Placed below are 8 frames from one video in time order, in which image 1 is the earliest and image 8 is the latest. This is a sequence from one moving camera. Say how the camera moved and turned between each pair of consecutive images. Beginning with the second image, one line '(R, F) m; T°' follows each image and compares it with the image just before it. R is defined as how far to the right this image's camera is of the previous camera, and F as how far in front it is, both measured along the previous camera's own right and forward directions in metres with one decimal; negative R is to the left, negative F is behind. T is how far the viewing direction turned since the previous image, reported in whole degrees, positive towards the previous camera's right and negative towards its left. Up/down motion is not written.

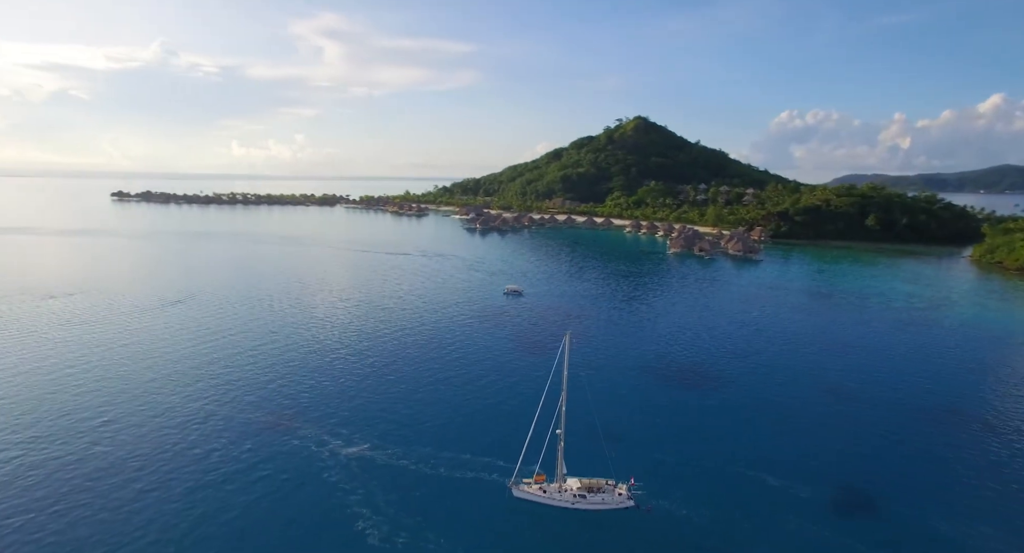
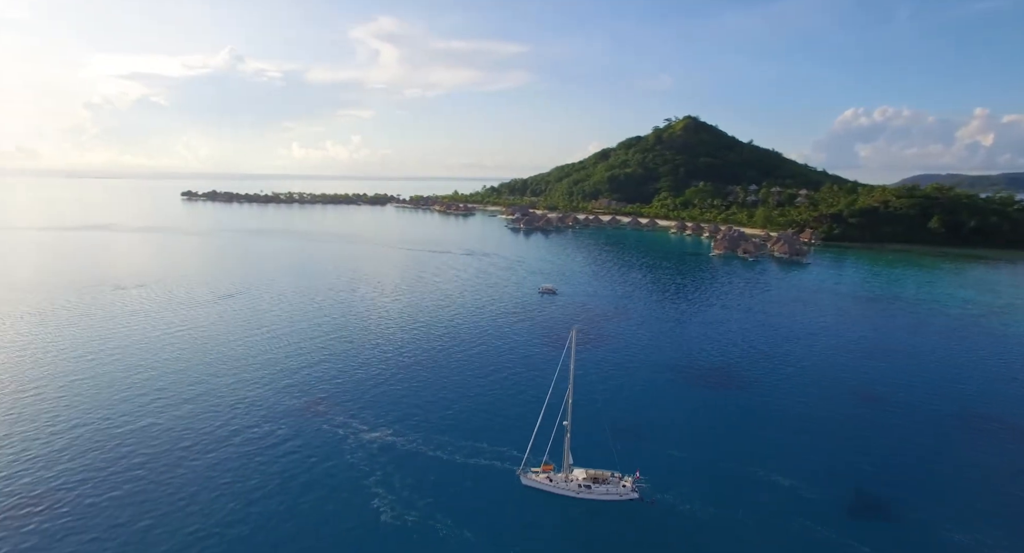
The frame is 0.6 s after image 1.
(+2.6, -1.5) m; -5°
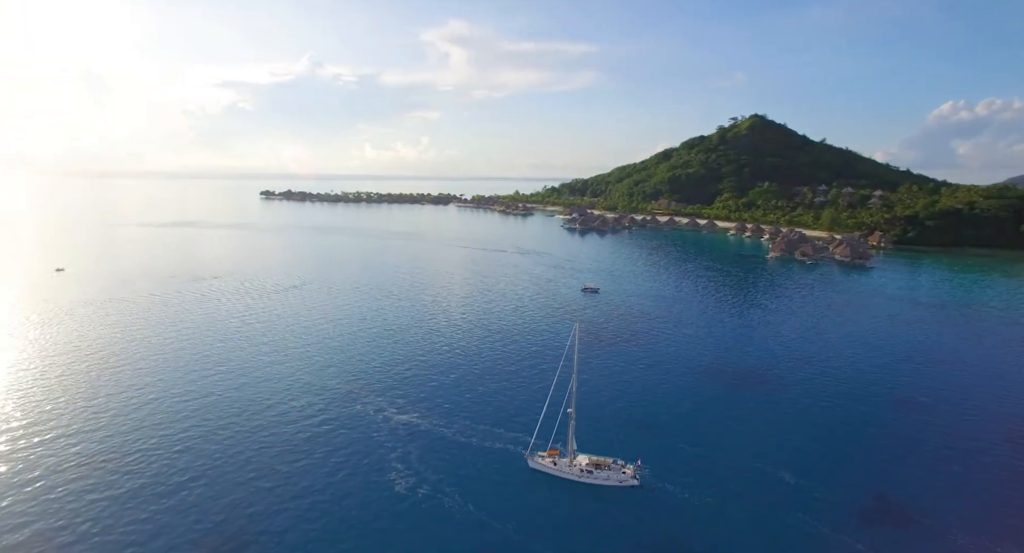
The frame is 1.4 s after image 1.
(+3.8, -2.3) m; -7°
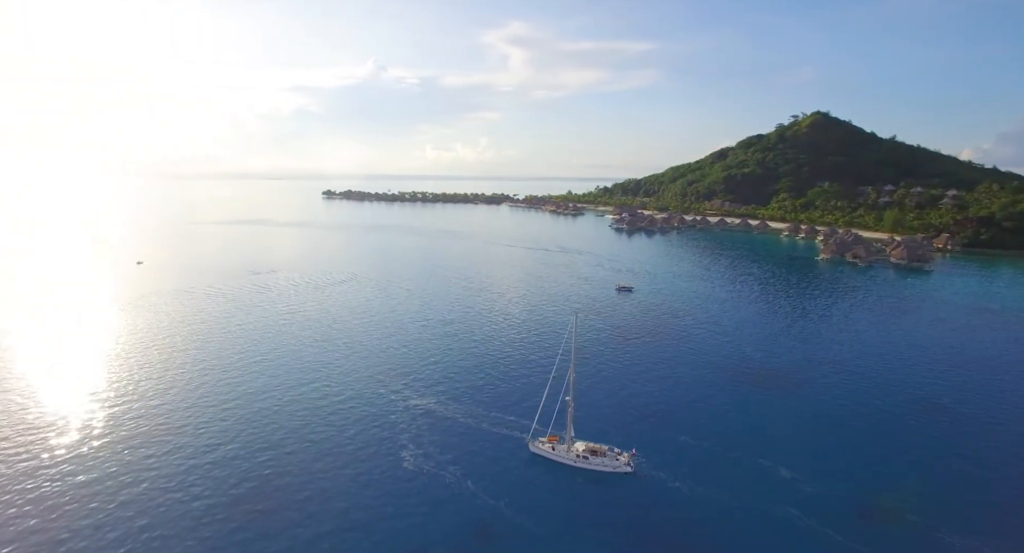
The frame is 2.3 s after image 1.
(+4.0, -2.2) m; -6°
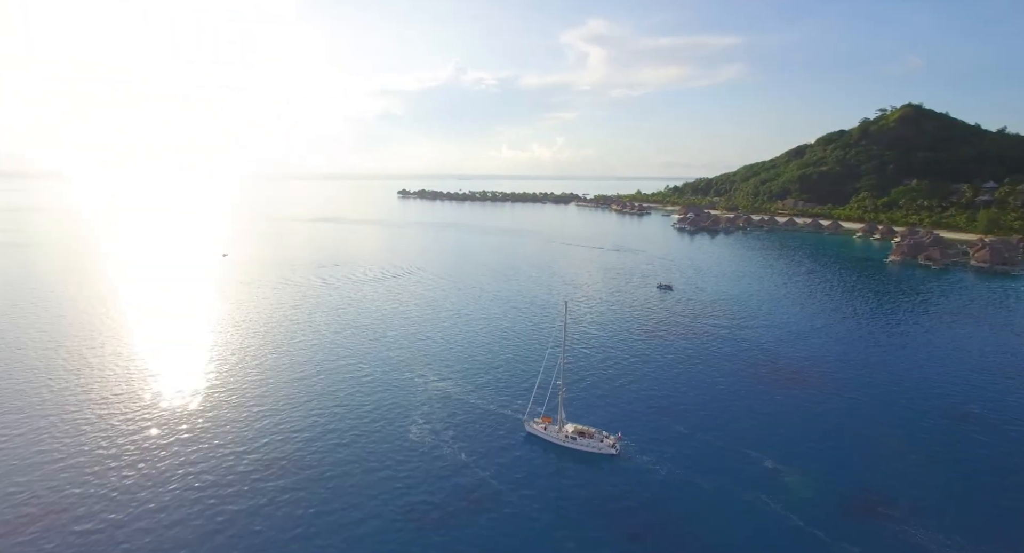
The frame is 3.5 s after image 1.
(+6.1, -2.9) m; -8°
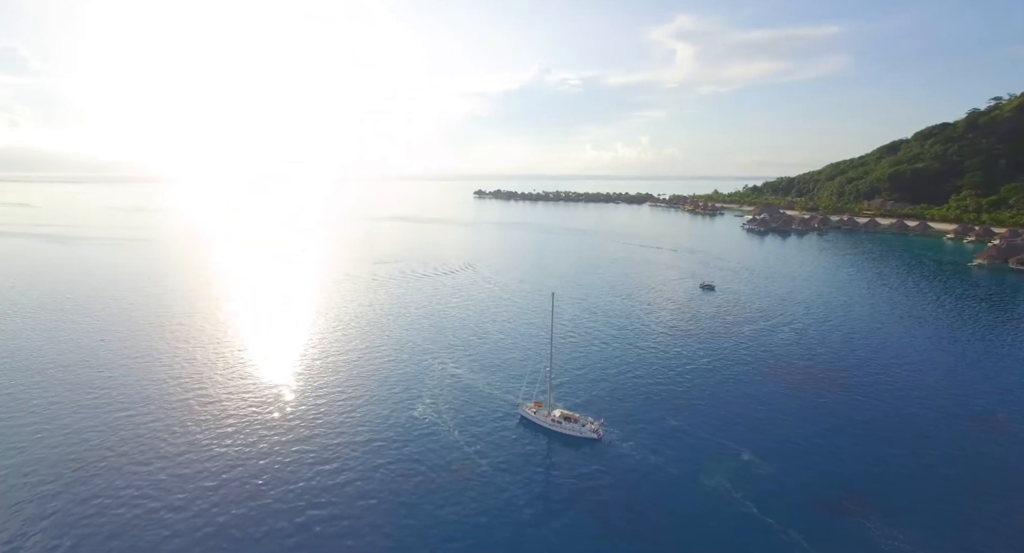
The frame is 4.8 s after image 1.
(+7.1, -2.3) m; -8°
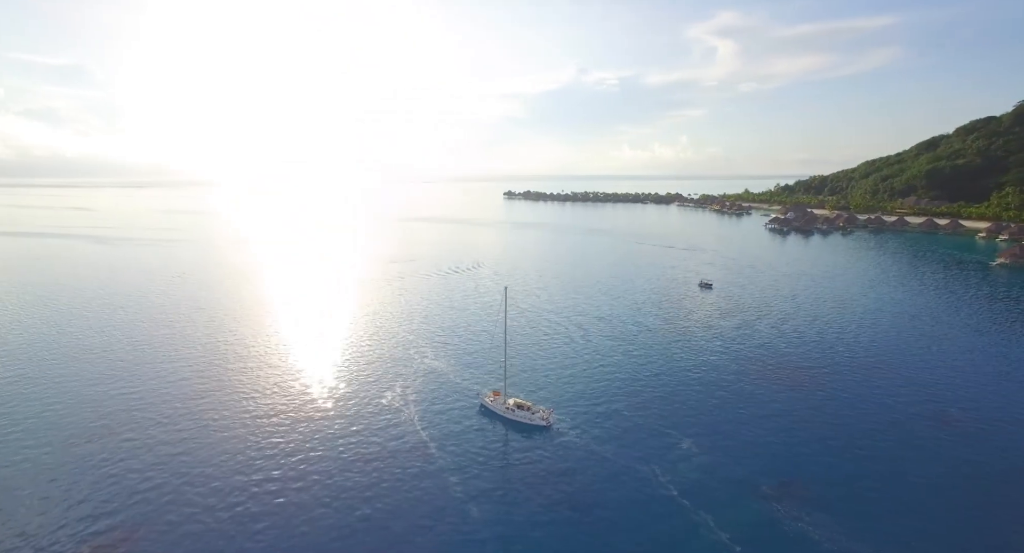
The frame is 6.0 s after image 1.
(+6.9, -1.8) m; -4°
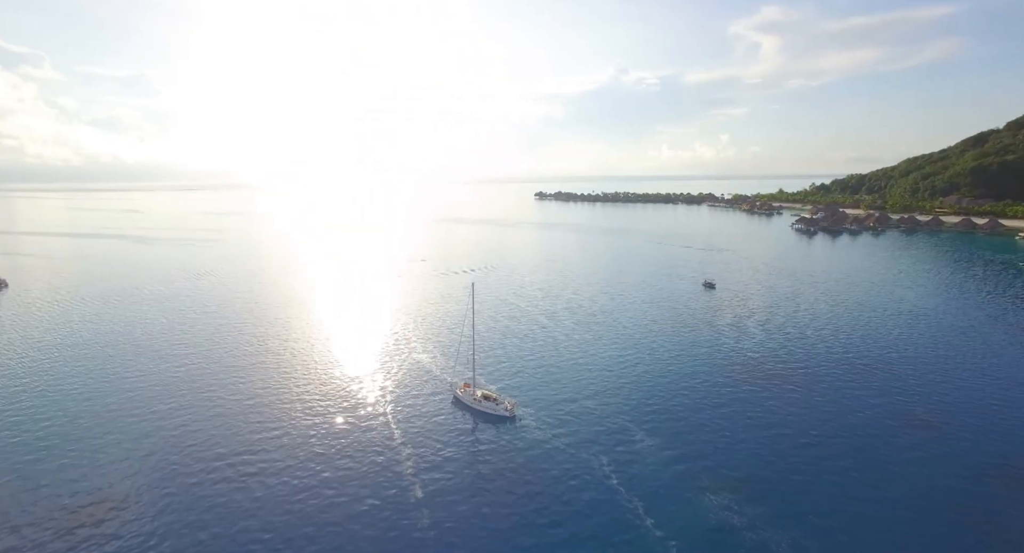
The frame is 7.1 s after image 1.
(+6.1, -1.3) m; -4°
